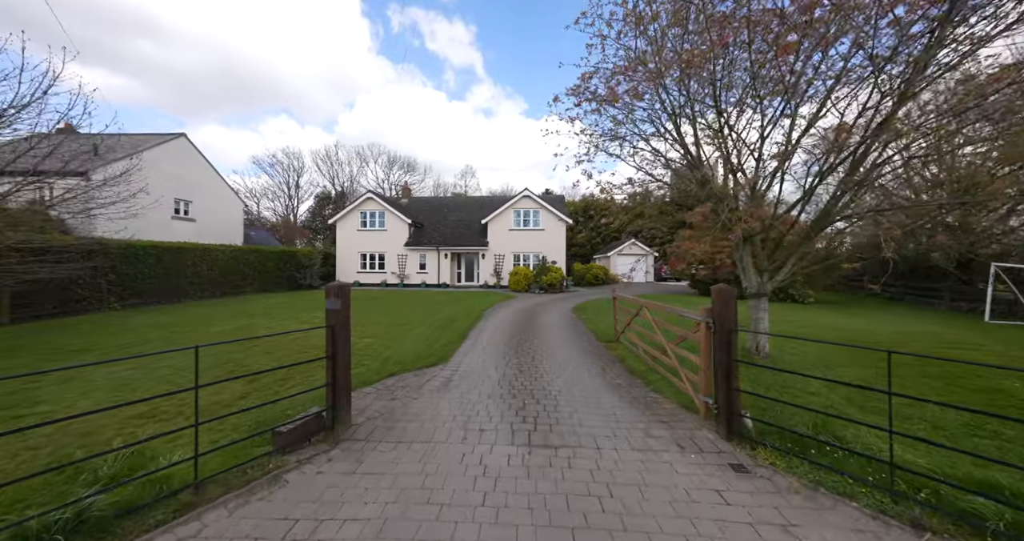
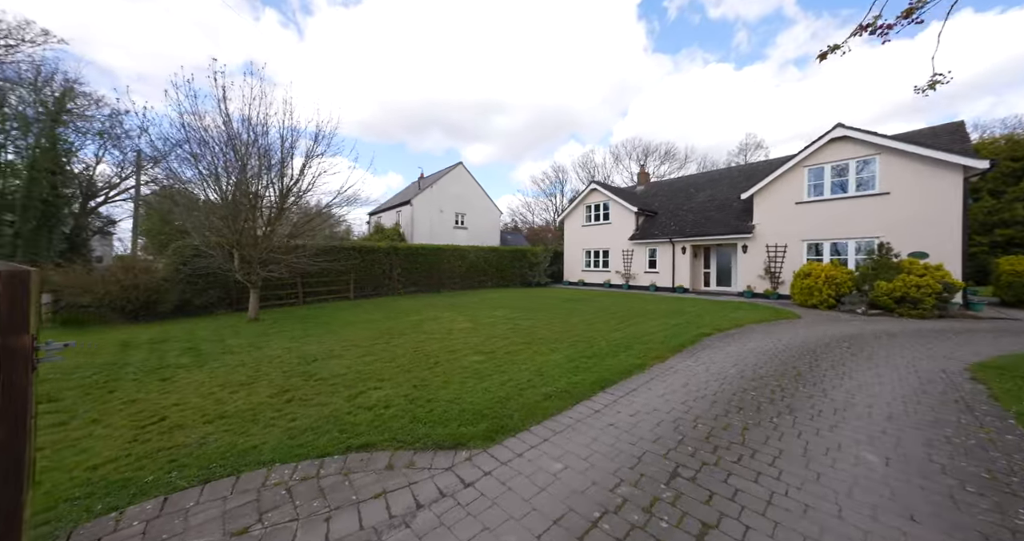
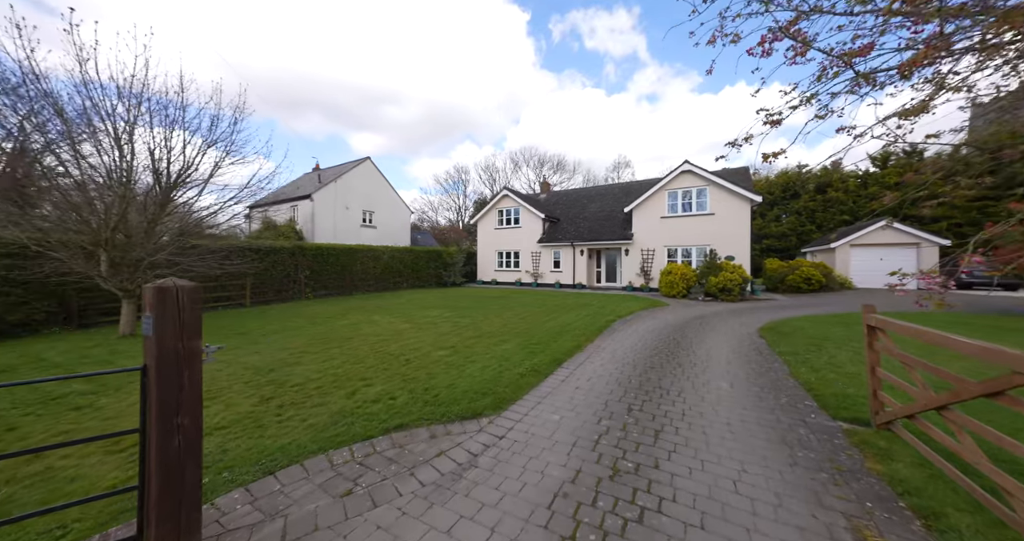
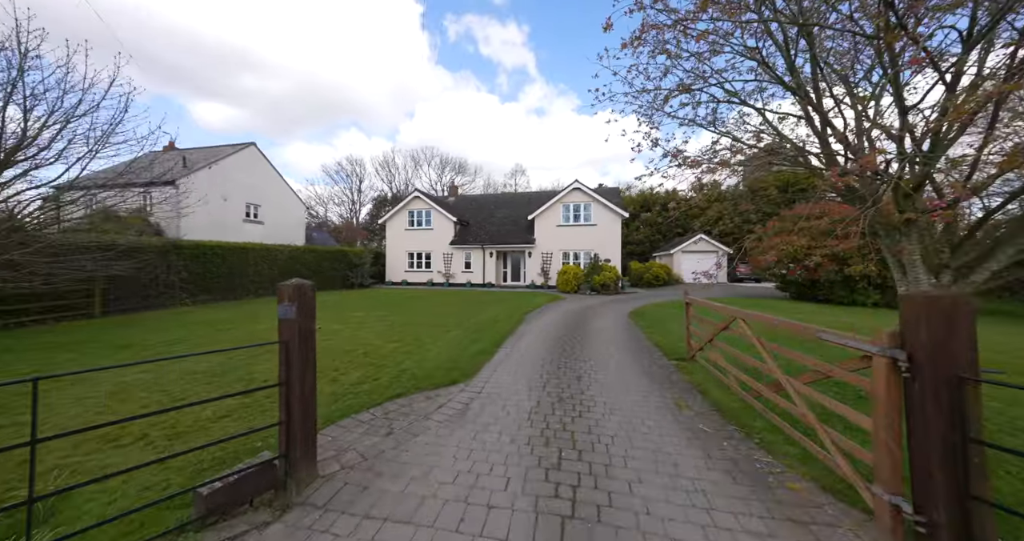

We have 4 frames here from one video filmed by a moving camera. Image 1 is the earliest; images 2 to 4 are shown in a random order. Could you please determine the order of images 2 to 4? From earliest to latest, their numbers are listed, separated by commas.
4, 3, 2
